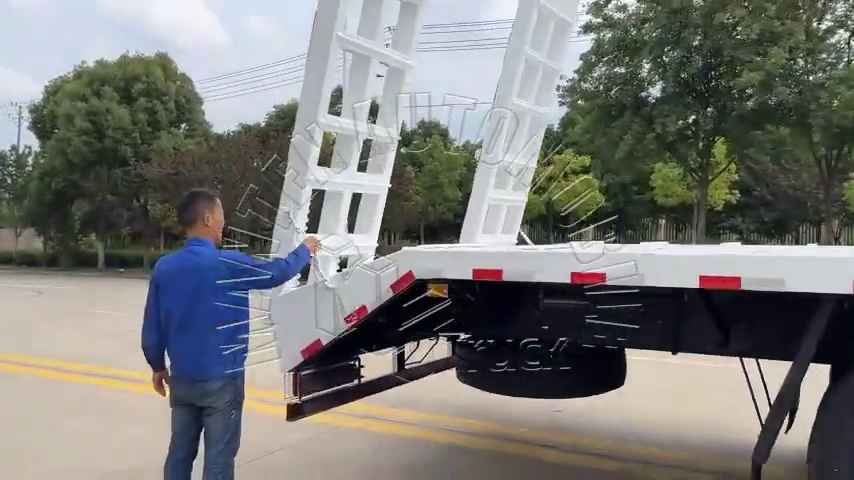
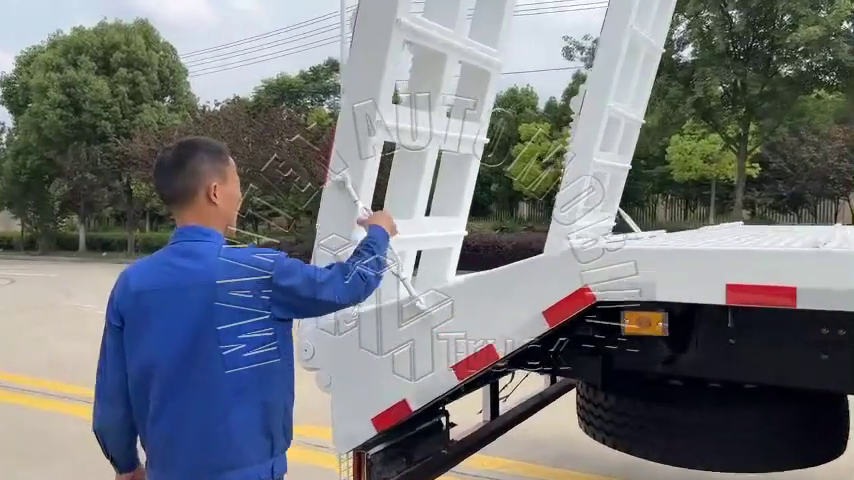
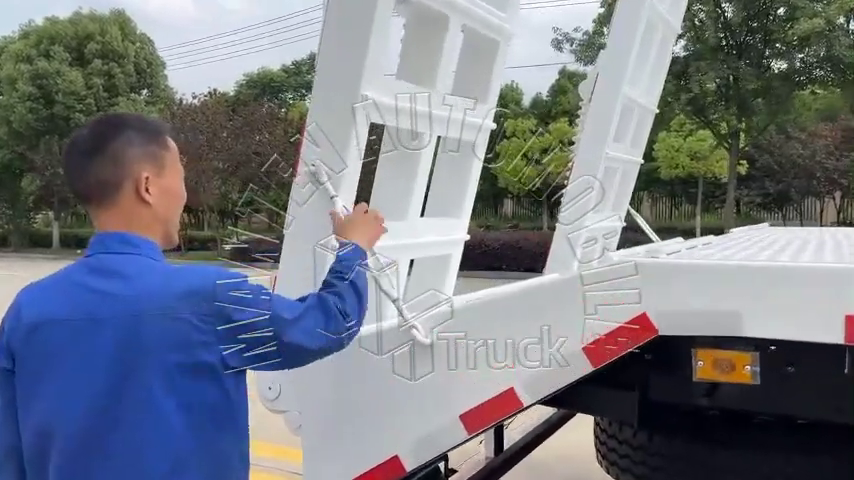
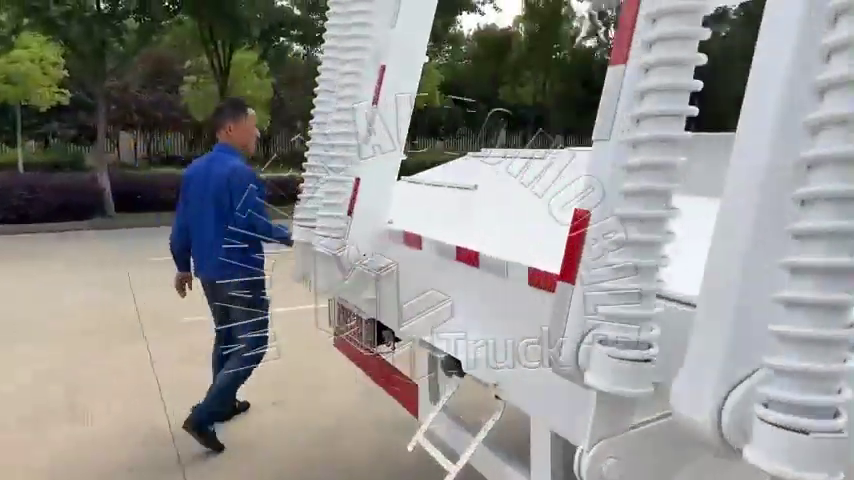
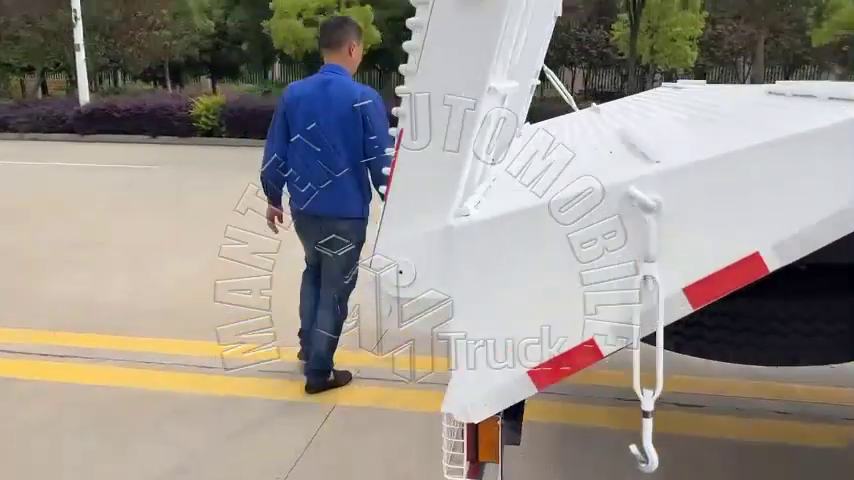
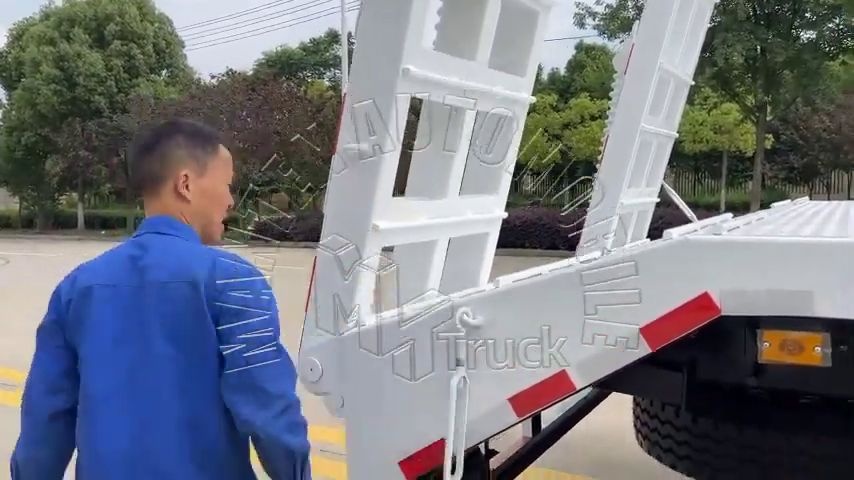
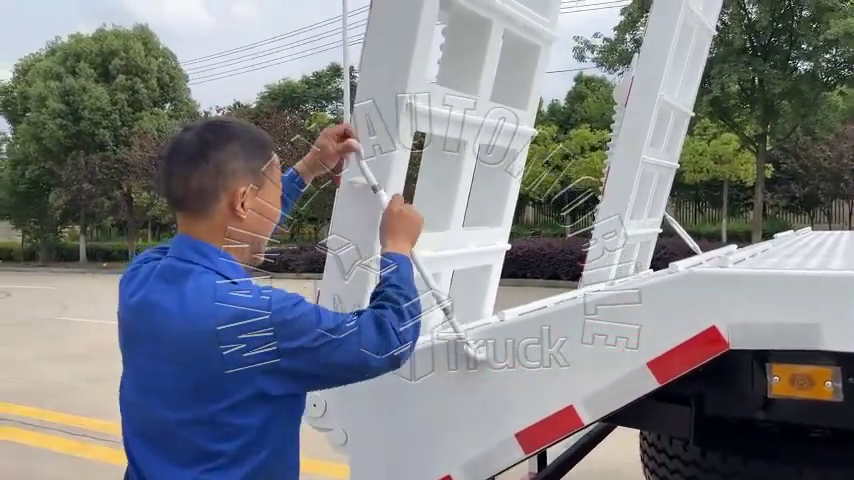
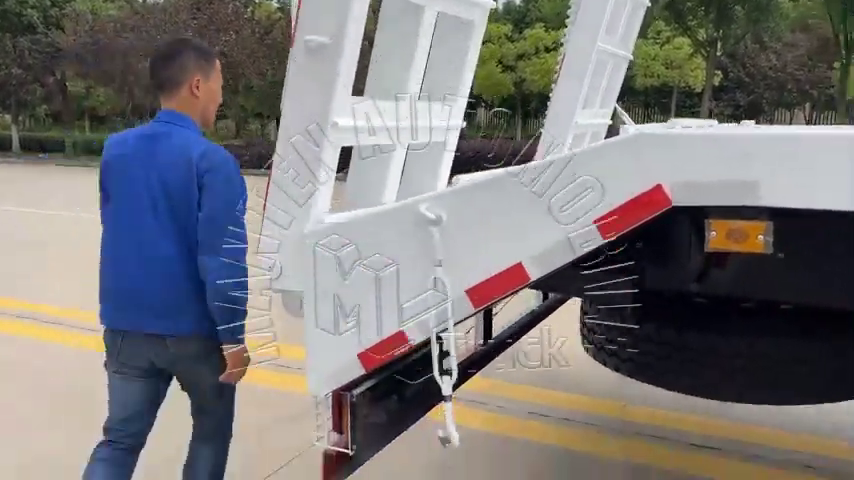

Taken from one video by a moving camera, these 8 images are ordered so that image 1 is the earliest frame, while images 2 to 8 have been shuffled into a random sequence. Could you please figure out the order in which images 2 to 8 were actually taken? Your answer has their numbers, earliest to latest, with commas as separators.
2, 3, 7, 6, 8, 5, 4
